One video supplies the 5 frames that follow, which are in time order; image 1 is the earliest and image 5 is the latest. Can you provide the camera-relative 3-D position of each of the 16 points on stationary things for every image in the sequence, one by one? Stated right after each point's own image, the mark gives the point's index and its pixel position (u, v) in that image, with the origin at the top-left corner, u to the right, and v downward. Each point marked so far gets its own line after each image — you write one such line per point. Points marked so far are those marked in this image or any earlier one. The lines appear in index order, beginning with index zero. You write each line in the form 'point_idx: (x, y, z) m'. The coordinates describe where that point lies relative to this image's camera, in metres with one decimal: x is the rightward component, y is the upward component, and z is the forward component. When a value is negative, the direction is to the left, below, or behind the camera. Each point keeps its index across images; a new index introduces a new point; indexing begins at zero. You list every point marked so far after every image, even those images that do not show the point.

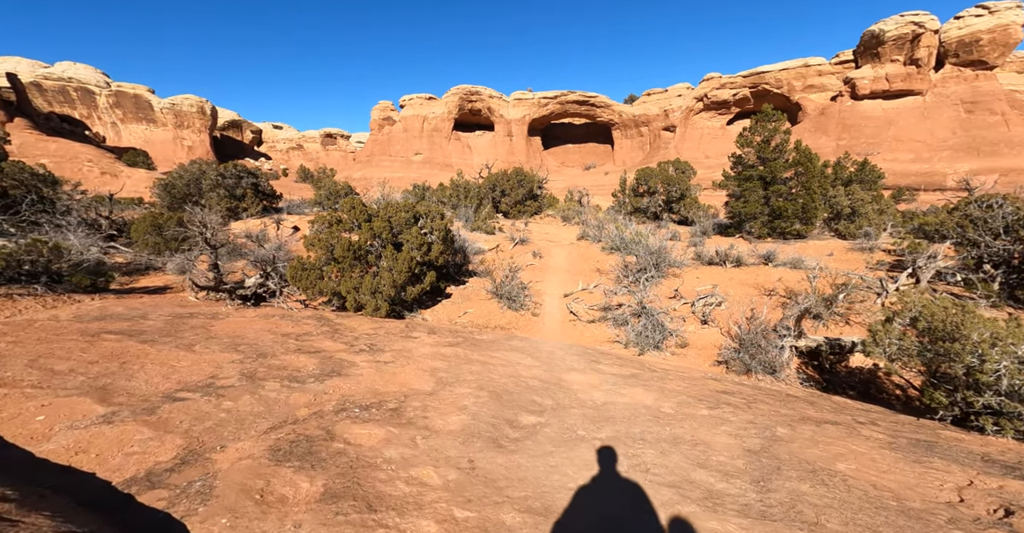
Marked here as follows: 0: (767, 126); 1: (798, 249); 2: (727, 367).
0: (+10.7, +5.8, +18.2) m
1: (+9.4, +0.6, +14.3) m
2: (+4.4, -2.0, +8.9) m
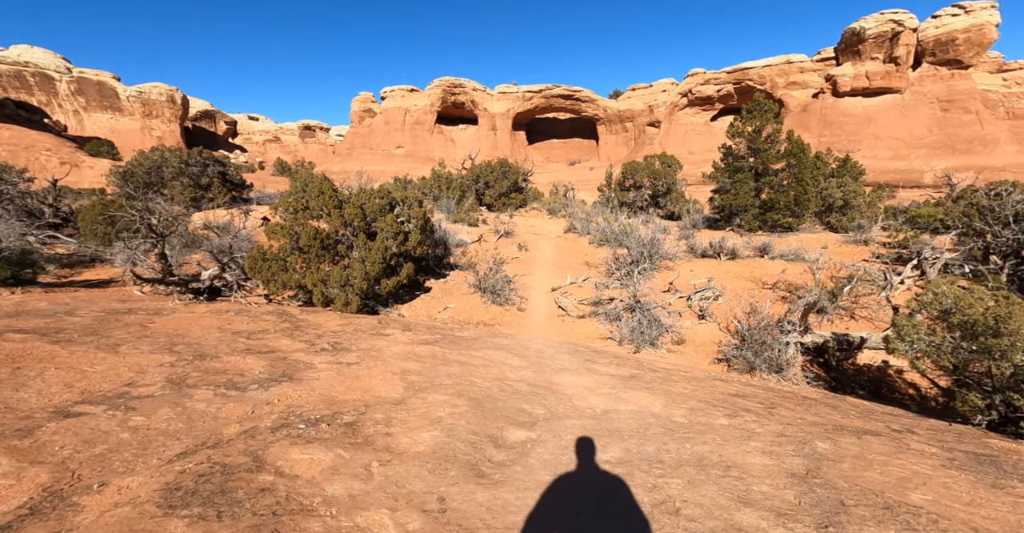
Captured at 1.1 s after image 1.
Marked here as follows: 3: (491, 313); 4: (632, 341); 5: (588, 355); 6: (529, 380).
0: (+10.0, +6.1, +17.7) m
1: (+8.9, +0.8, +13.8) m
2: (+4.0, -1.9, +8.2) m
3: (-0.5, -1.2, +10.9) m
4: (+2.5, -1.6, +8.9) m
5: (+1.2, -1.4, +7.1) m
6: (+0.2, -1.4, +5.3) m
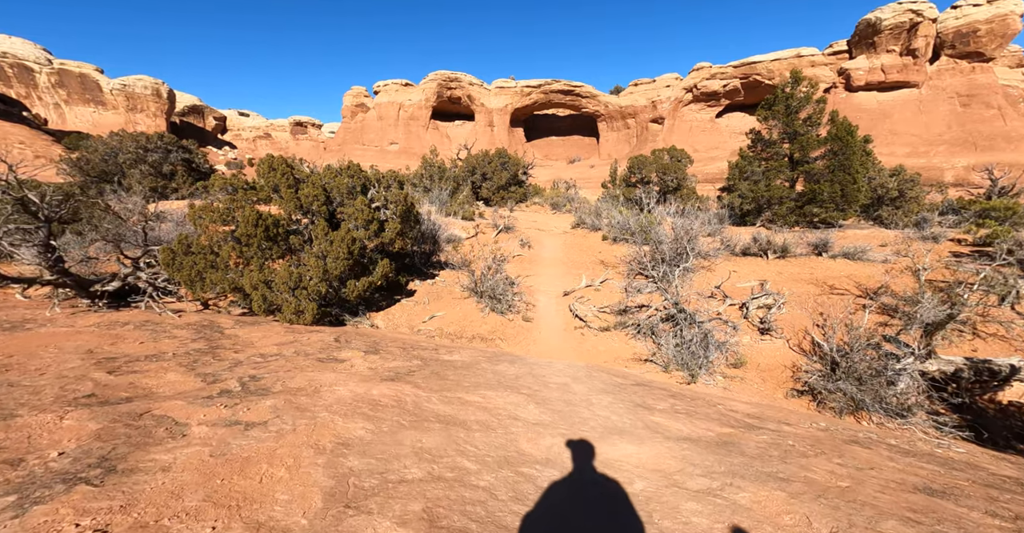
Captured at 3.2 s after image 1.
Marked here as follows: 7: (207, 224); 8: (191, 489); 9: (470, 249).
0: (+10.1, +6.0, +15.5) m
1: (+9.0, +0.8, +11.6) m
2: (+4.2, -1.8, +6.0) m
3: (-0.4, -1.1, +8.6) m
4: (+2.6, -1.5, +6.6) m
5: (+1.3, -1.4, +4.8) m
6: (+0.3, -1.3, +3.0) m
7: (-5.0, +0.7, +7.2) m
8: (-1.7, -1.2, +2.4) m
9: (-1.1, +0.5, +12.0) m
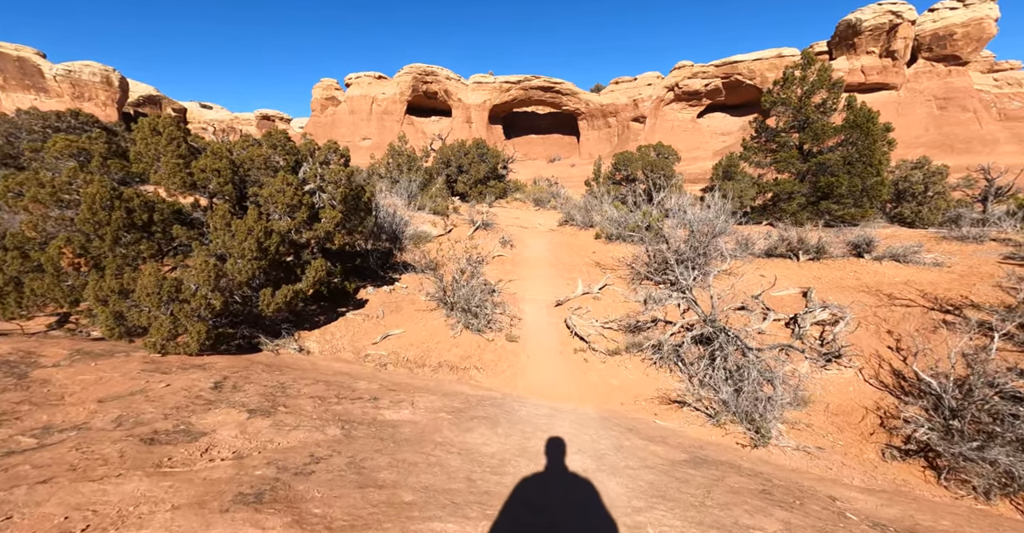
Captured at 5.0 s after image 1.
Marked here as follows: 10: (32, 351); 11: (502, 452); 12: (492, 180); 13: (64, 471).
0: (+9.4, +6.0, +13.9) m
1: (+8.5, +0.7, +10.0) m
2: (+4.0, -1.9, +4.1) m
3: (-0.7, -1.2, +6.5) m
4: (+2.4, -1.6, +4.7) m
5: (+1.2, -1.4, +2.8) m
6: (+0.3, -1.4, +0.9) m
7: (-5.3, +0.6, +4.9) m
8: (-1.7, -1.2, +0.2) m
9: (-1.6, +0.4, +9.9) m
10: (-4.8, -0.8, +4.3) m
11: (-0.1, -1.3, +3.2) m
12: (-0.9, +4.0, +19.9) m
13: (-2.5, -1.1, +2.3) m
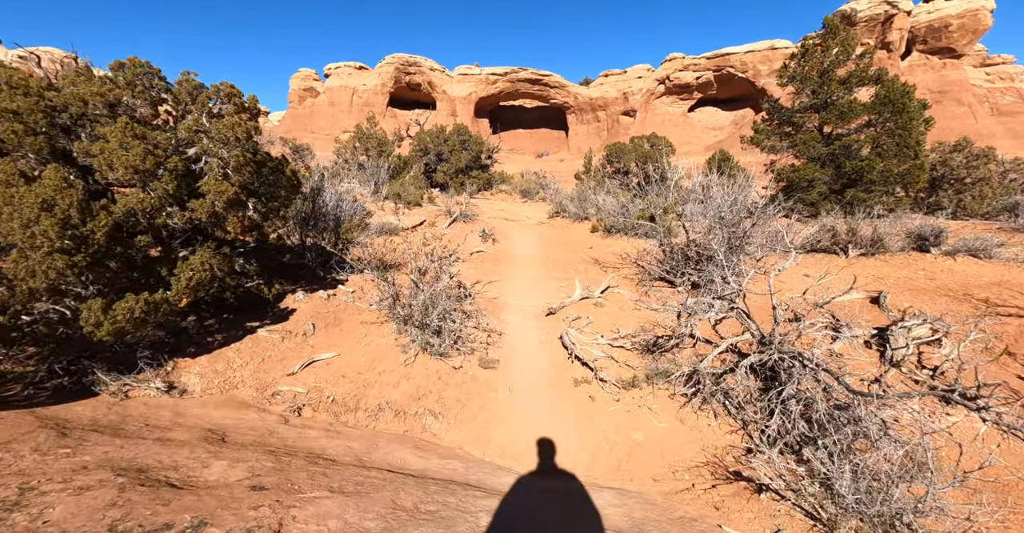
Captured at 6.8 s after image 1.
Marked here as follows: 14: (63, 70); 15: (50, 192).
0: (+8.9, +6.0, +12.2) m
1: (+8.1, +0.8, +8.3) m
2: (+3.8, -1.9, +2.2) m
3: (-1.0, -1.2, +4.5) m
4: (+2.2, -1.6, +2.8) m
5: (+1.1, -1.4, +0.9) m
6: (+0.2, -1.4, -1.0) m
7: (-5.5, +0.7, +2.8) m
8: (-1.8, -1.2, -1.8) m
9: (-2.0, +0.5, +7.9) m
10: (-5.0, -0.8, +2.2) m
11: (-0.3, -1.3, +1.3) m
12: (-1.6, +4.0, +17.9) m
13: (-2.7, -1.1, +0.3) m
14: (-4.4, +1.9, +4.5) m
15: (-3.4, +0.5, +3.2) m
